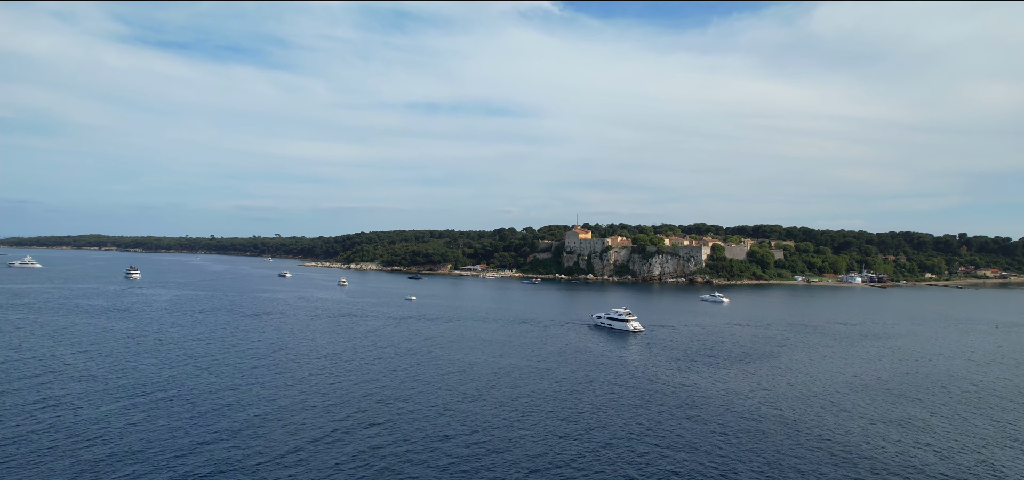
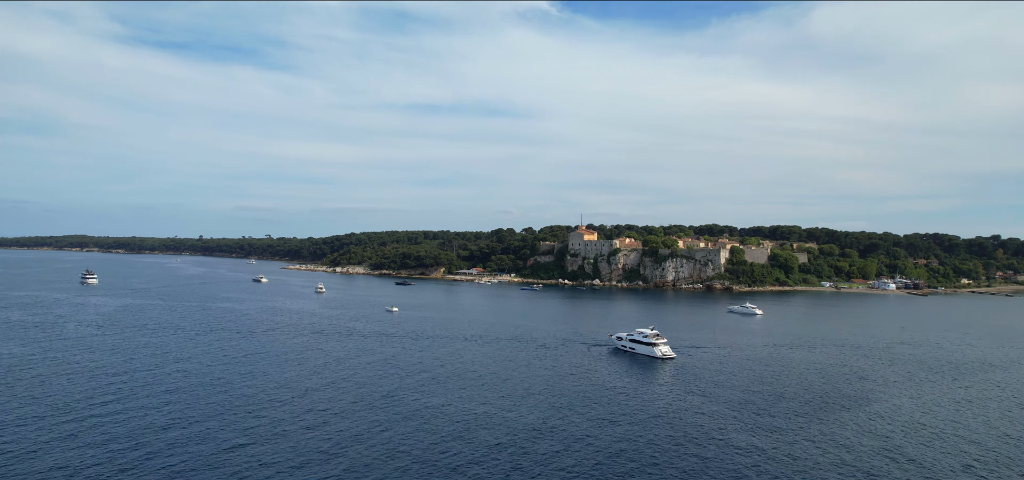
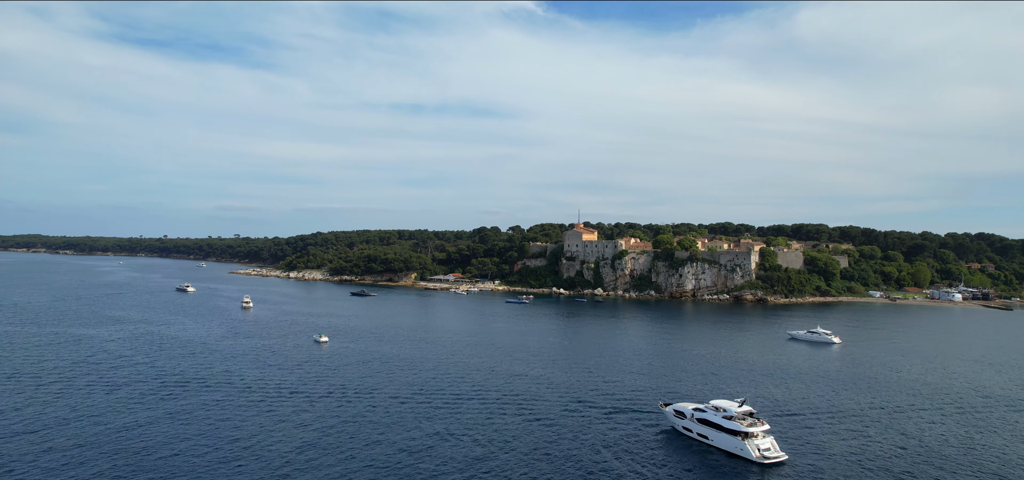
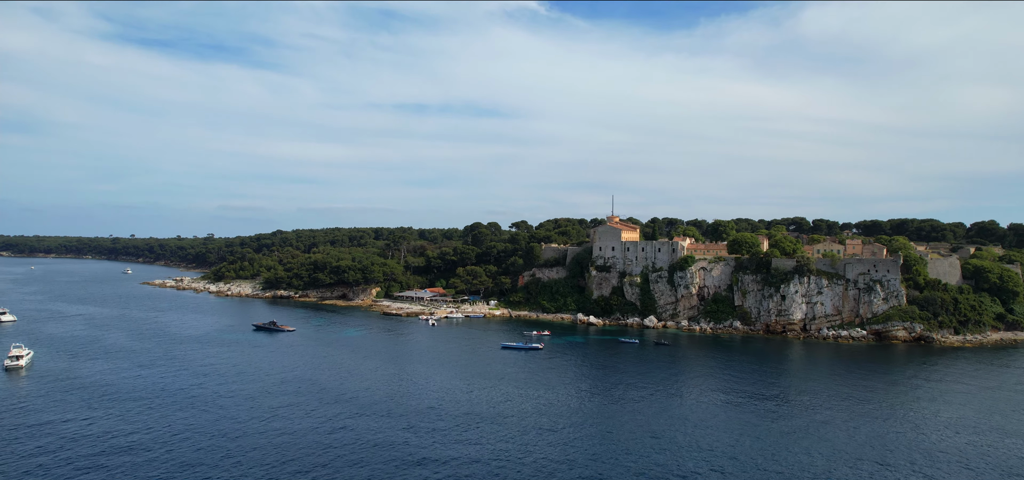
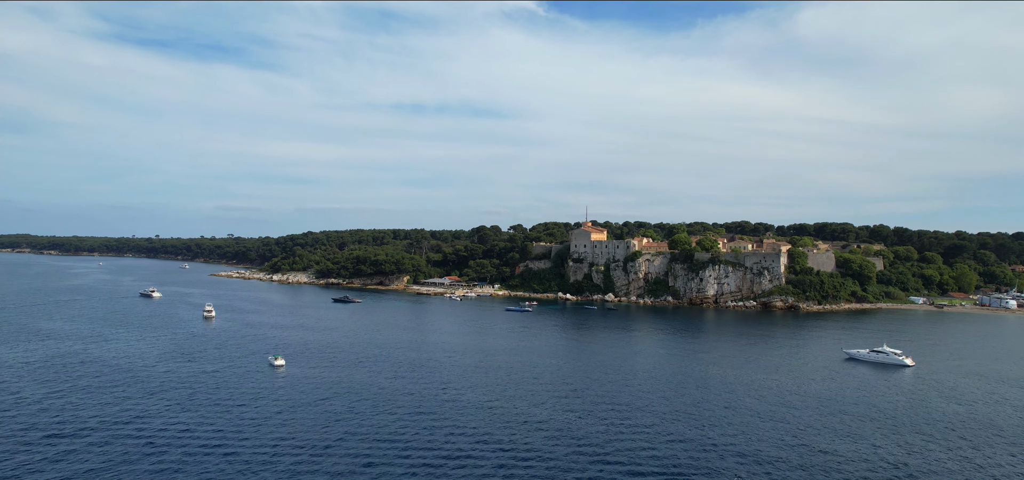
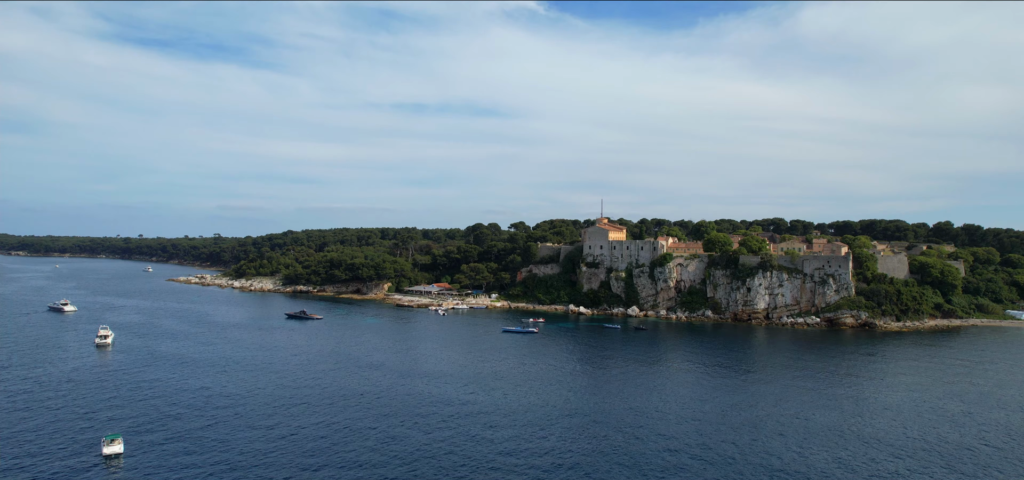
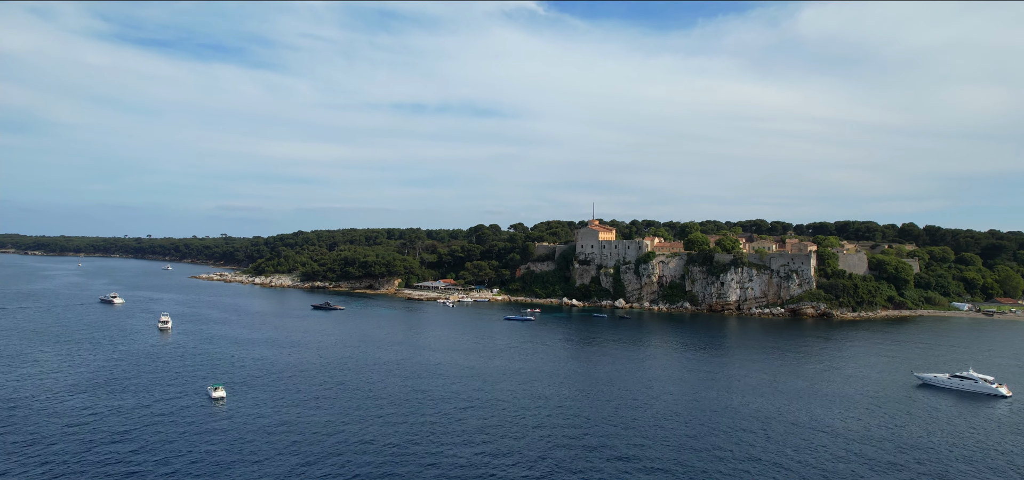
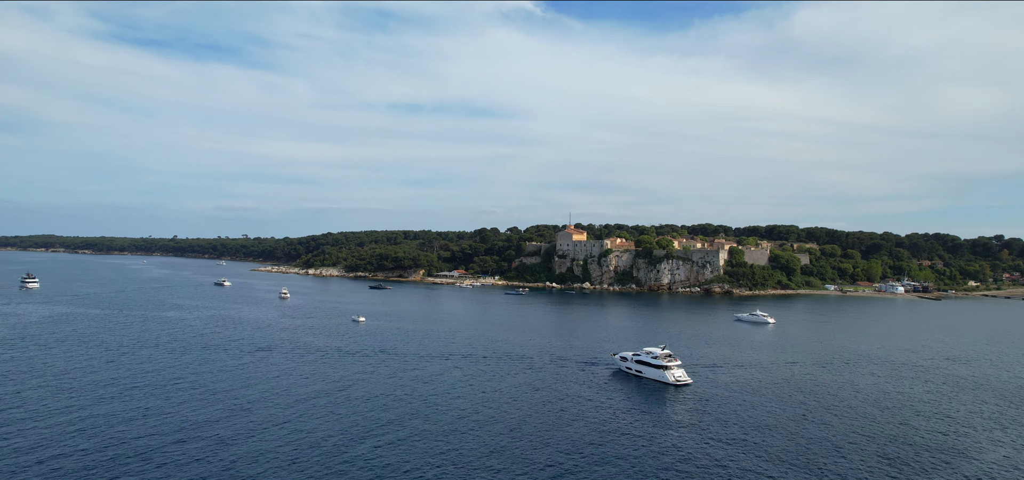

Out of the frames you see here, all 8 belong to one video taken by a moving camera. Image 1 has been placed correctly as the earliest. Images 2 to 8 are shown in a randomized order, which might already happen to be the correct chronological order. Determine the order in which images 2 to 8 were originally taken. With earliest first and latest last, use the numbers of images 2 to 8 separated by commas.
2, 8, 3, 5, 7, 6, 4
